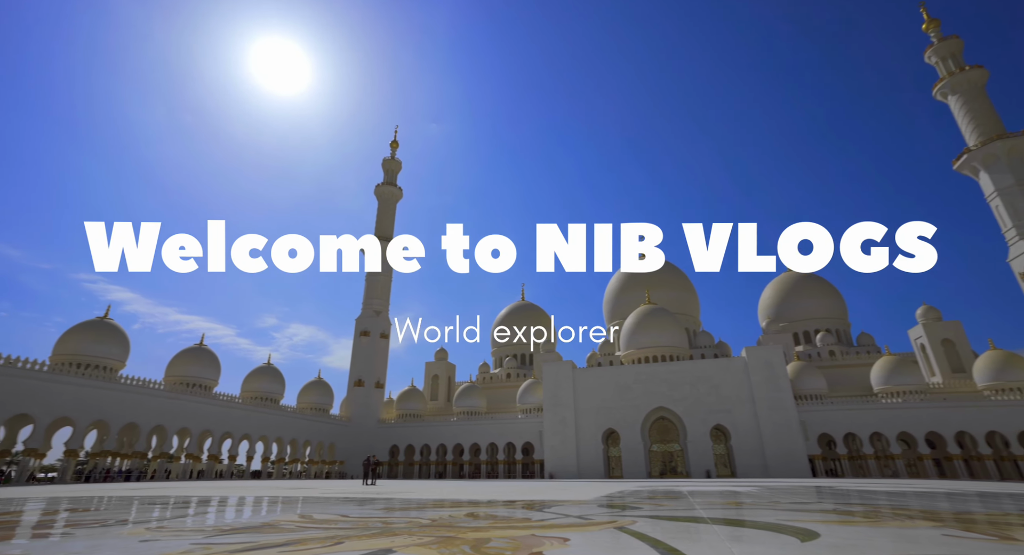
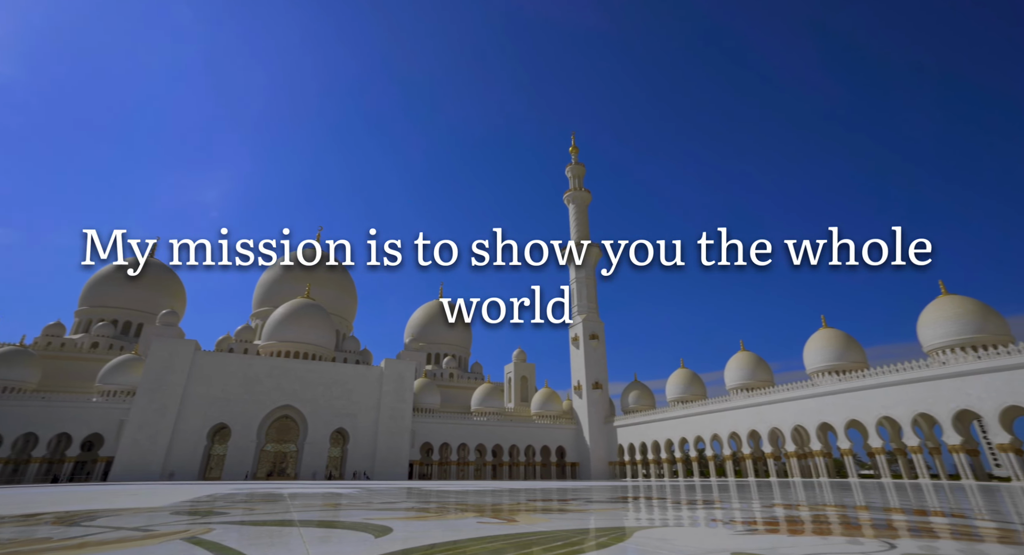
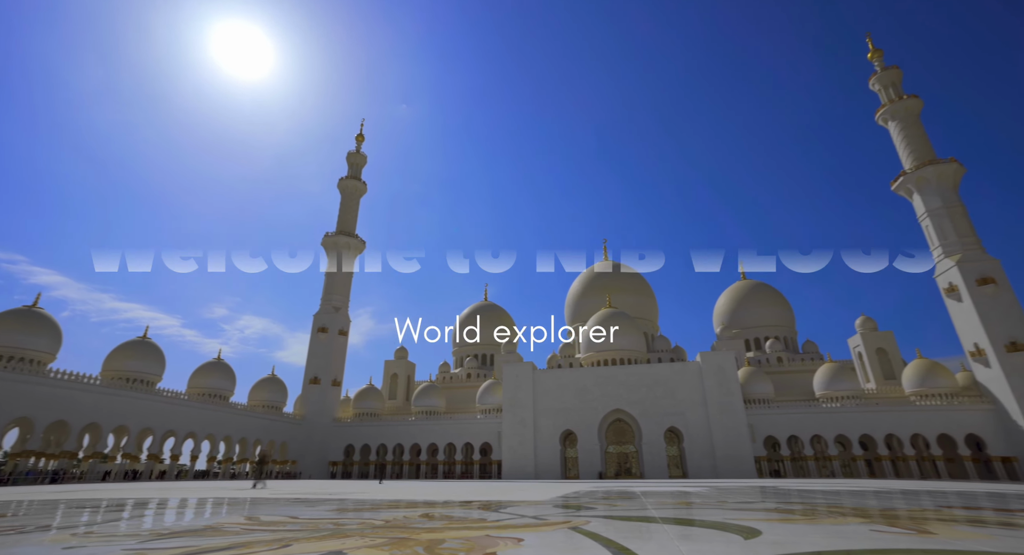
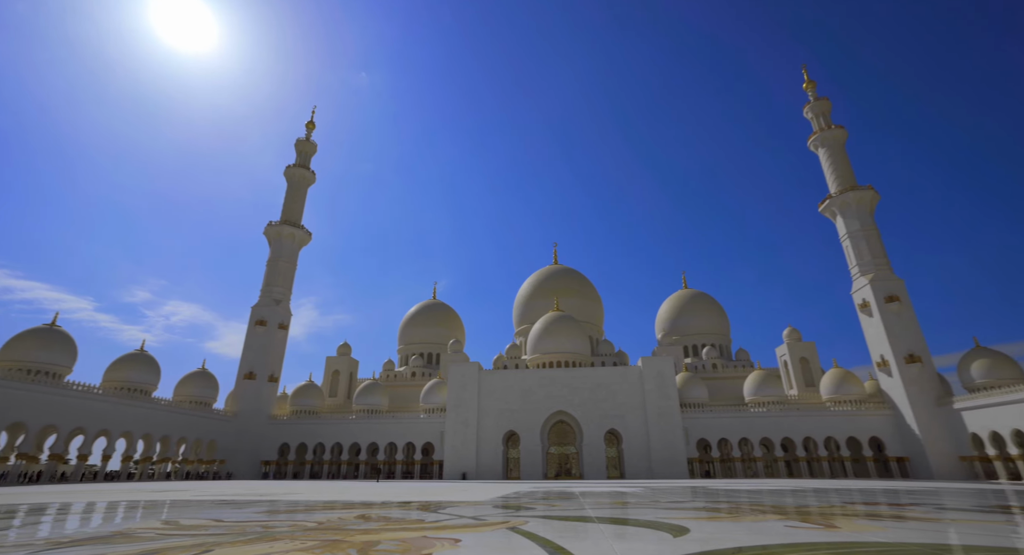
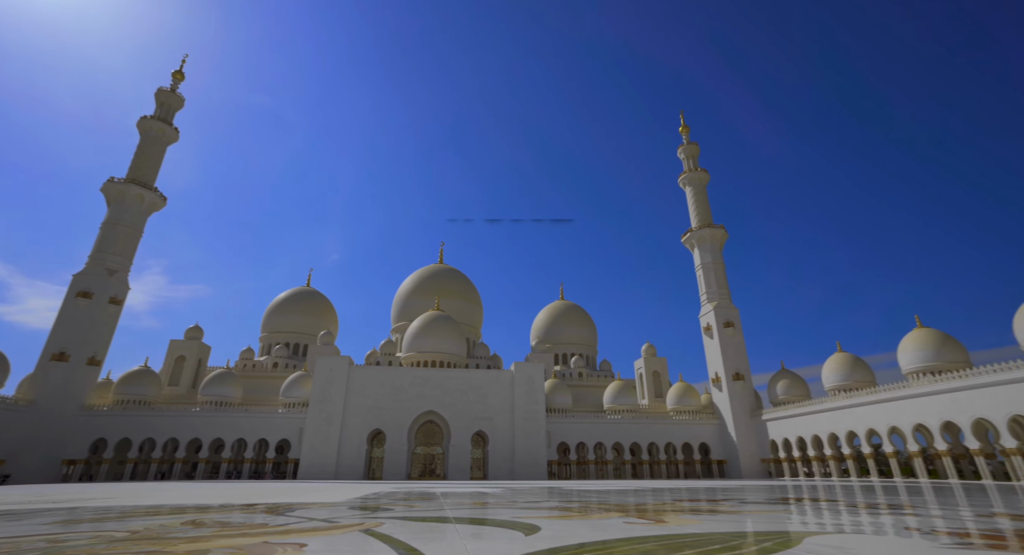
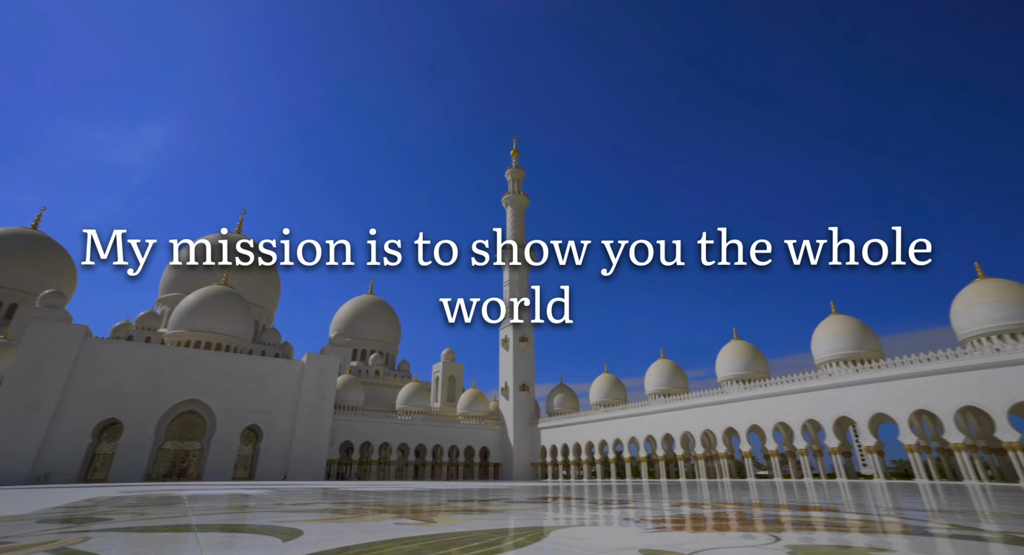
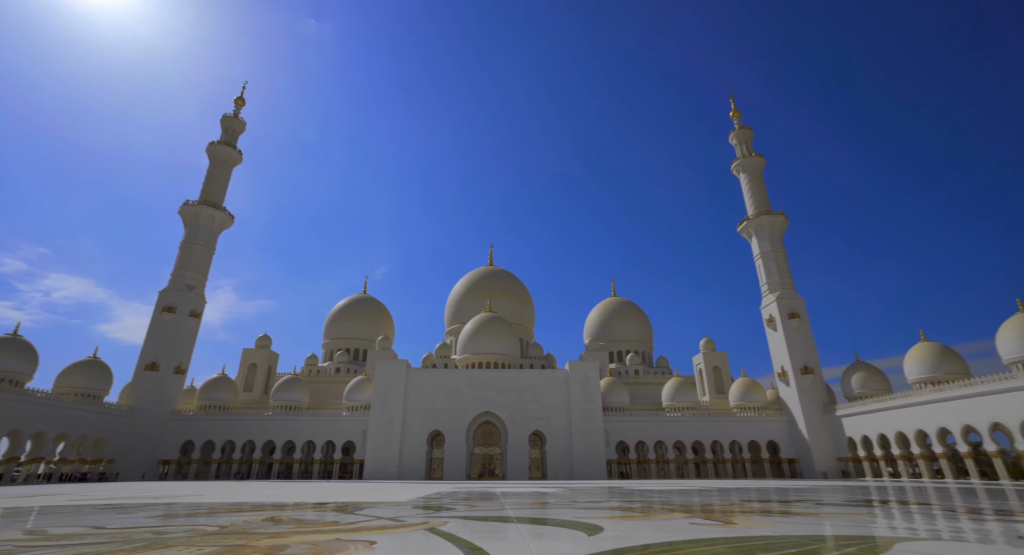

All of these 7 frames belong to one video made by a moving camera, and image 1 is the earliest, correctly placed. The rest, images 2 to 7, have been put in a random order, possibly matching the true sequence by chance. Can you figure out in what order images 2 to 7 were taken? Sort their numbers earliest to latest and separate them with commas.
3, 4, 7, 5, 2, 6
